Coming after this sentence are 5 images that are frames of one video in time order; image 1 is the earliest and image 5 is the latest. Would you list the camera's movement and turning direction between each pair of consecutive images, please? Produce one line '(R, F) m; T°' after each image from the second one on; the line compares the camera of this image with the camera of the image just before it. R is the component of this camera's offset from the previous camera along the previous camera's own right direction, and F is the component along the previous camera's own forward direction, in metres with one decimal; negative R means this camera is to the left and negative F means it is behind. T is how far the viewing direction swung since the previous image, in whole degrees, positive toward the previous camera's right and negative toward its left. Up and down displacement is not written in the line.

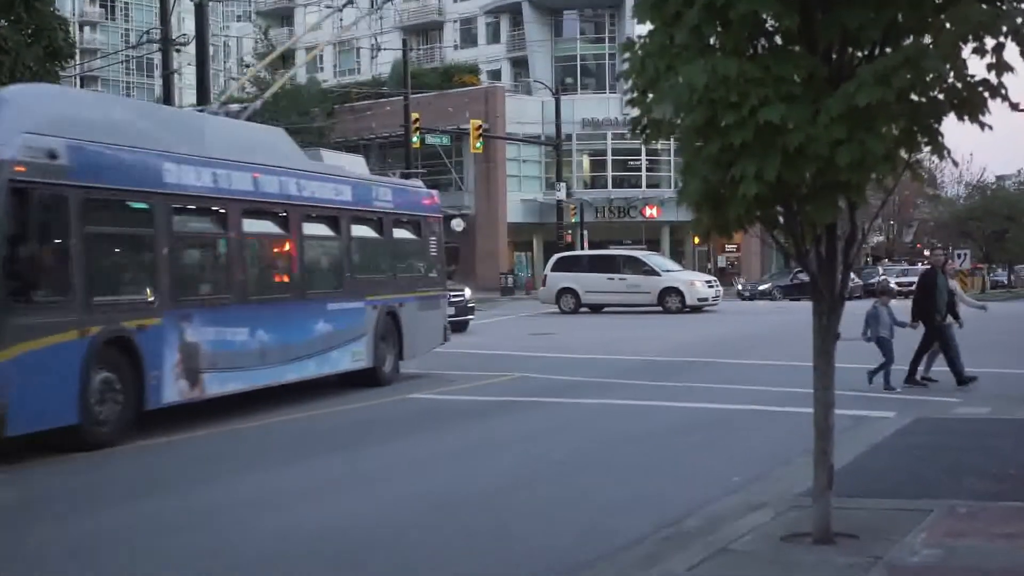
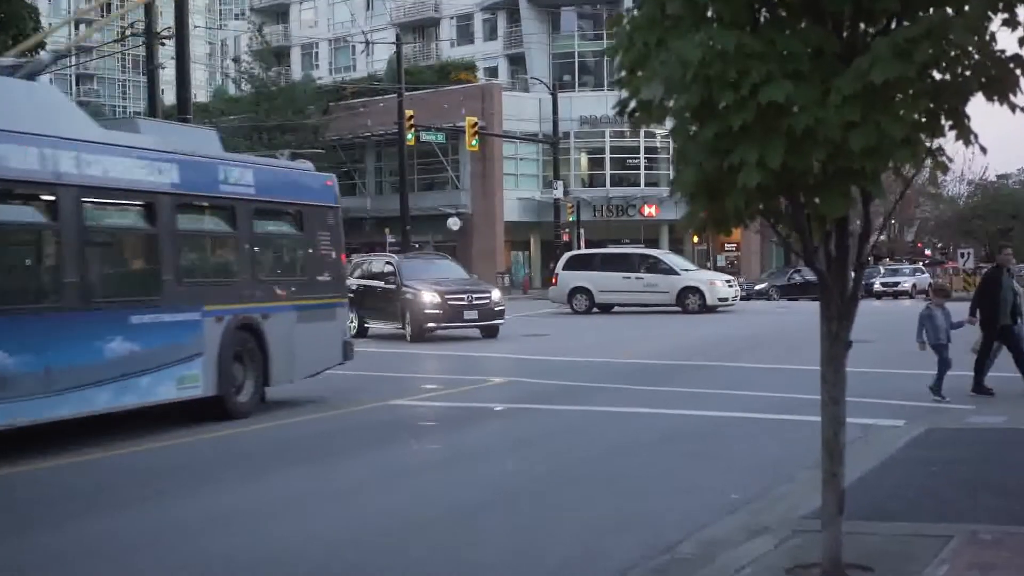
(+0.1, +0.8) m; 0°
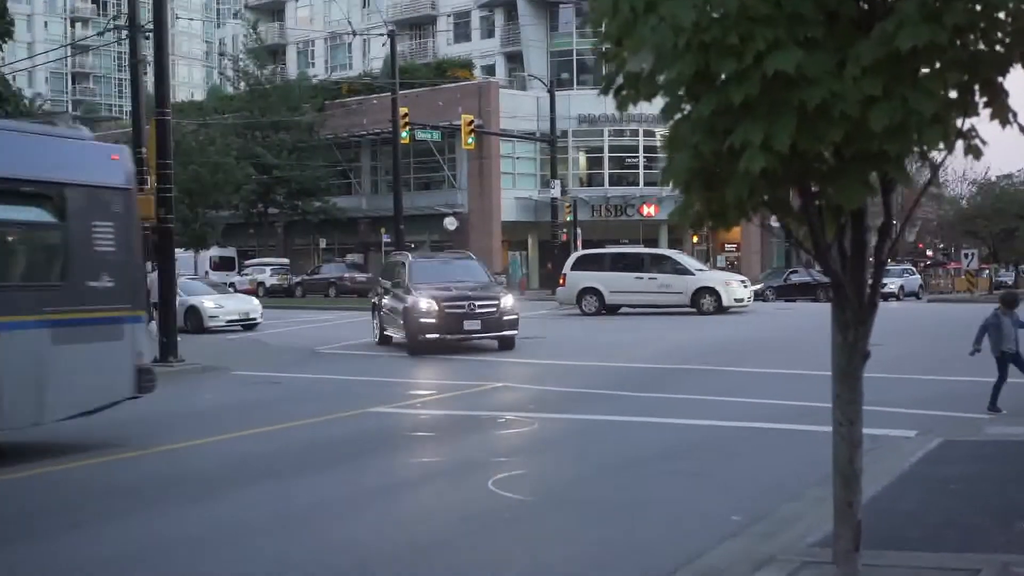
(+0.1, +0.8) m; 0°
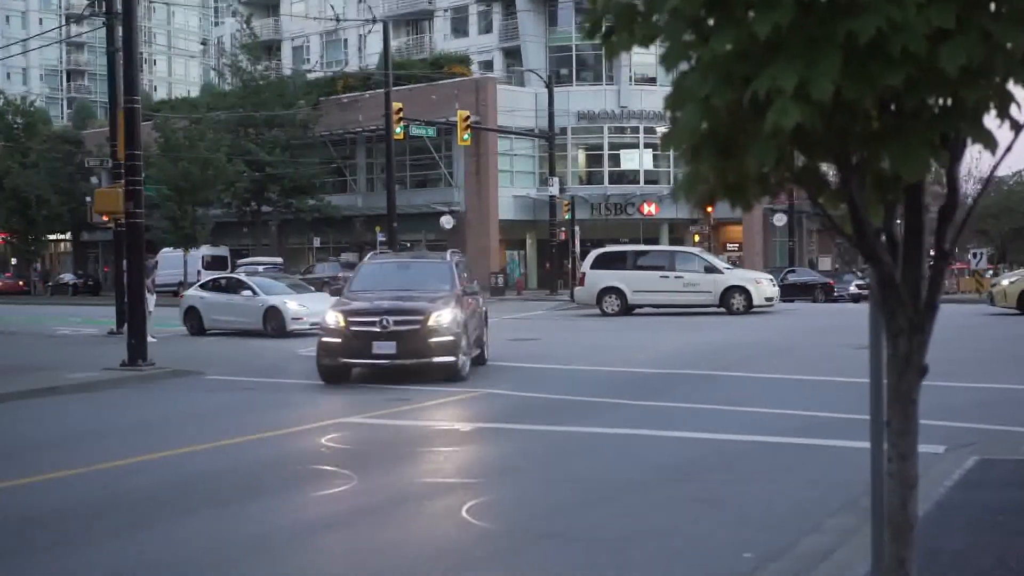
(+0.2, +1.2) m; 0°
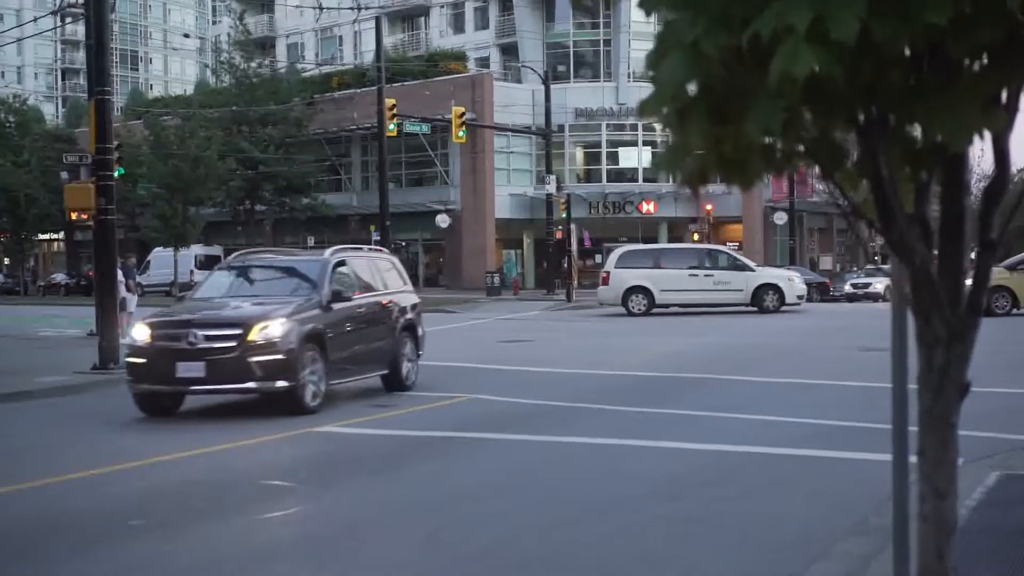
(+0.2, +0.8) m; 0°
